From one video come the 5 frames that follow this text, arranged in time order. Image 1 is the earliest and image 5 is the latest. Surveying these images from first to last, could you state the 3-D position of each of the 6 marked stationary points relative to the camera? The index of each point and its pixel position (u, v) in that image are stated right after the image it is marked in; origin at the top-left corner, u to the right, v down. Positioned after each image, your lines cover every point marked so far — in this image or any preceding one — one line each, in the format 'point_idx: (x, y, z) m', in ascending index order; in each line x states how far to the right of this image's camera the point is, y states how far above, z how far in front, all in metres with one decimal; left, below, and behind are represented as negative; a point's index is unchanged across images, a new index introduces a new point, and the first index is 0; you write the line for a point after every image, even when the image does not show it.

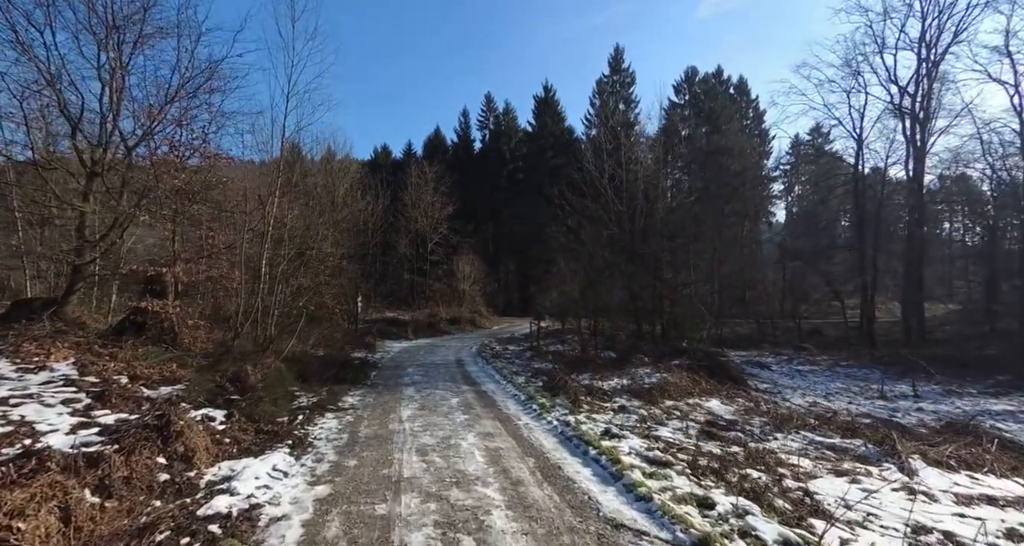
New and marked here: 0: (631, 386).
0: (+2.4, -2.2, +10.6) m
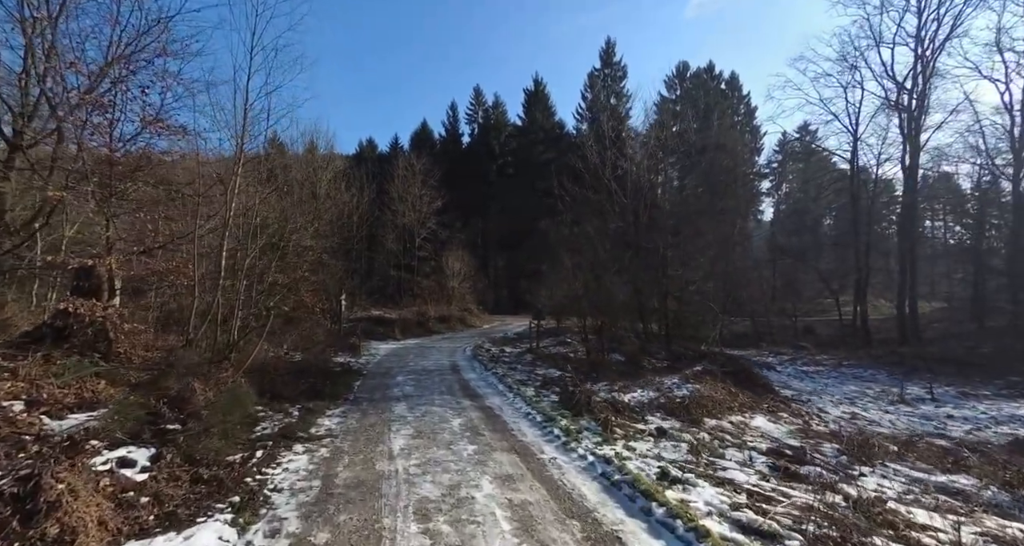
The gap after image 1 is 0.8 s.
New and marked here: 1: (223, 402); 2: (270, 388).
0: (+2.5, -2.1, +9.1) m
1: (-3.4, -1.5, +6.3) m
2: (-3.9, -1.8, +8.6) m
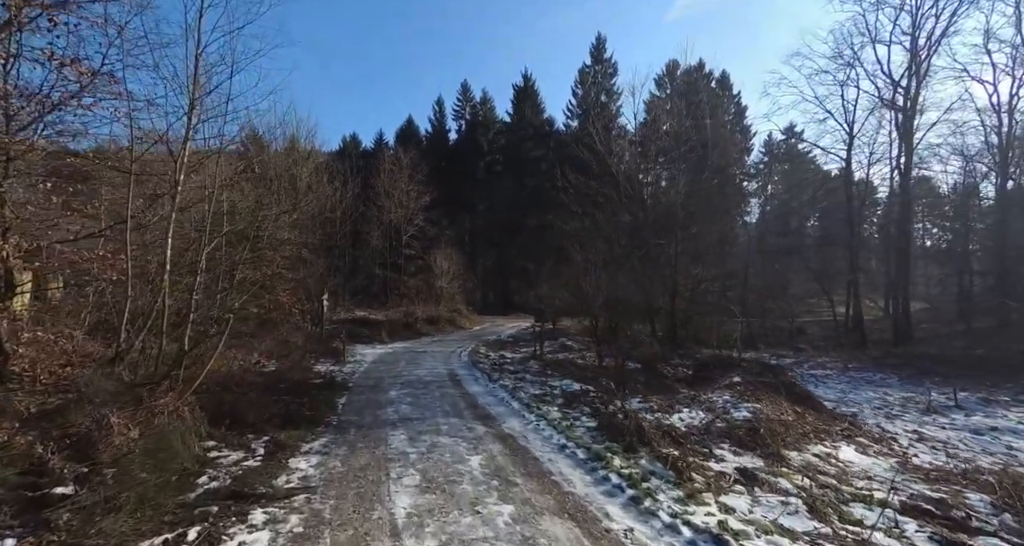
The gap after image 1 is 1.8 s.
0: (+2.8, -2.1, +7.4) m
1: (-3.0, -1.4, +4.5) m
2: (-3.6, -1.8, +6.7) m
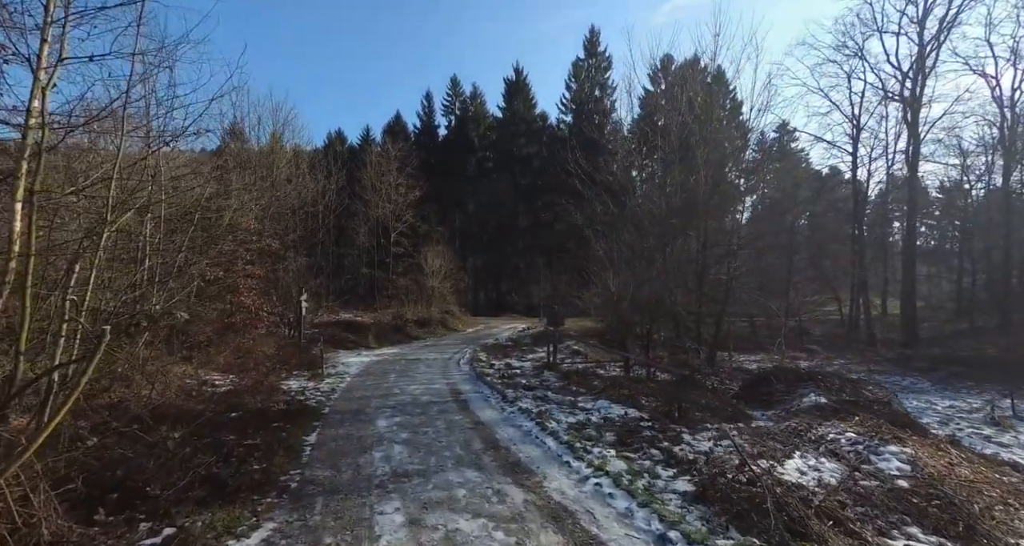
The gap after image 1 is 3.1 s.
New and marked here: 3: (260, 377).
0: (+3.3, -1.9, +5.1) m
1: (-2.5, -1.3, +2.0) m
2: (-3.1, -1.6, +4.2) m
3: (-5.2, -2.2, +11.1) m
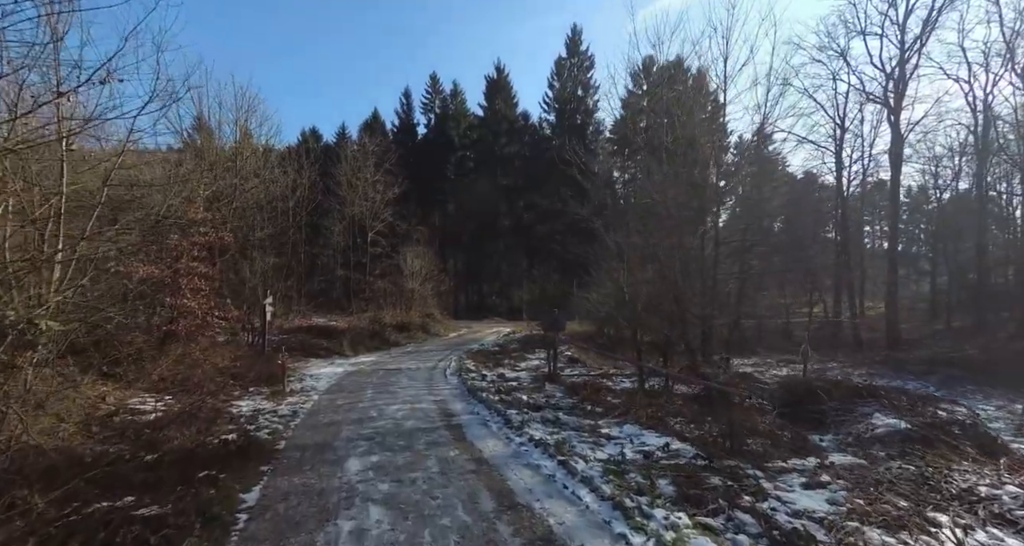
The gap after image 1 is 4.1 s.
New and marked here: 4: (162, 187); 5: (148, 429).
0: (+3.5, -1.8, +3.4) m
1: (-2.1, -1.2, +0.1) m
2: (-2.8, -1.5, +2.3) m
3: (-5.2, -2.1, +9.1) m
4: (-6.6, +1.6, +10.1) m
5: (-4.6, -1.9, +6.7) m
